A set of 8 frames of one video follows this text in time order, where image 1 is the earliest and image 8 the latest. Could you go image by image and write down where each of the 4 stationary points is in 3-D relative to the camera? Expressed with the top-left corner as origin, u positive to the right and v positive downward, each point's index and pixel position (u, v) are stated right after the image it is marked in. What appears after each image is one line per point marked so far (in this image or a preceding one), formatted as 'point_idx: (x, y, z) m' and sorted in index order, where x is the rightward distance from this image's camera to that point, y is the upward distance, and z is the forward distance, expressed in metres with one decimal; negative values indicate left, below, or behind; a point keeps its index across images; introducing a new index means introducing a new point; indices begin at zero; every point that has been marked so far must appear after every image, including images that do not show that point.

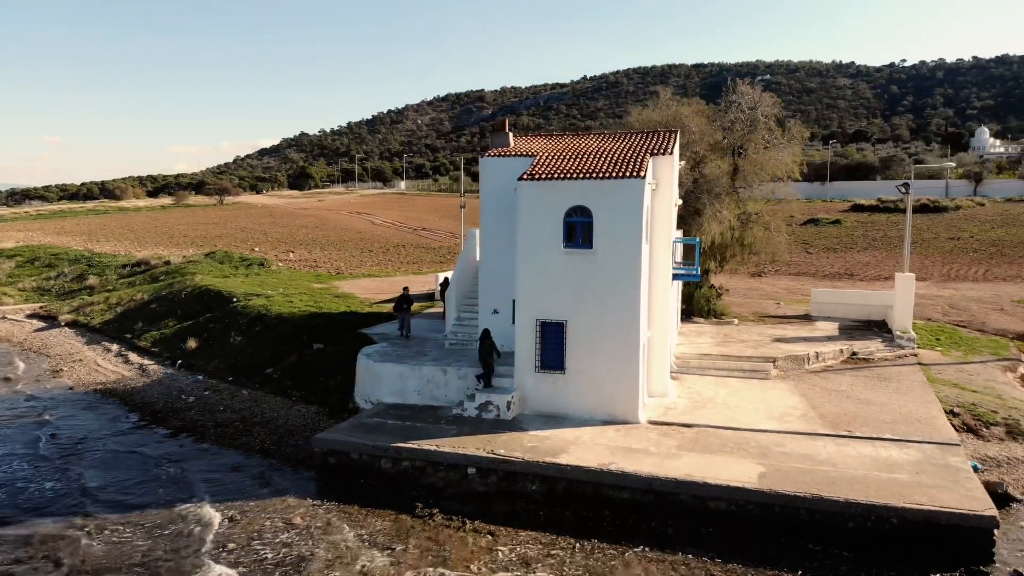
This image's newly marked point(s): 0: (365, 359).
0: (-2.7, -1.3, +16.6) m
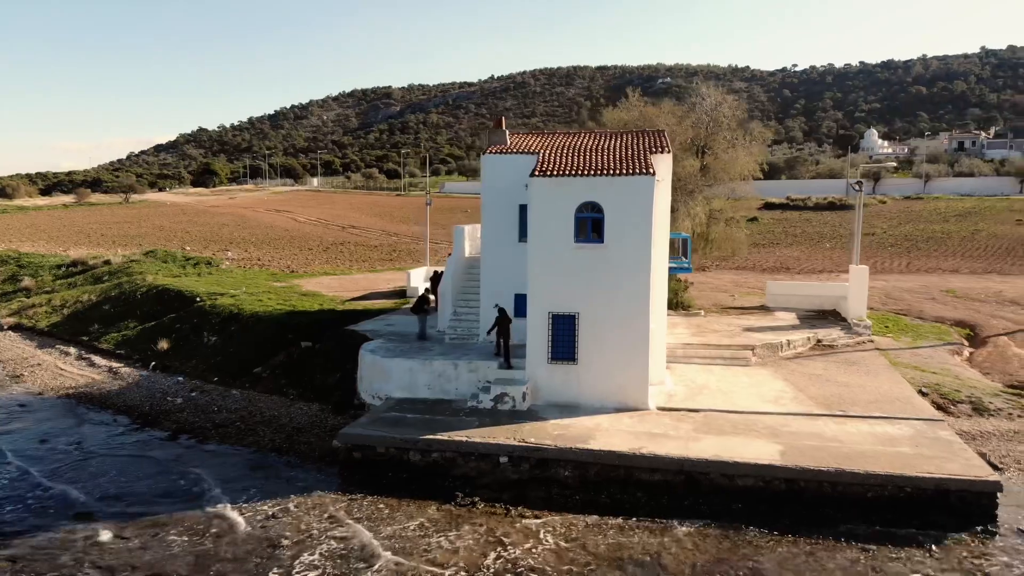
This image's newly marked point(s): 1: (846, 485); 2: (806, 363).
0: (-2.7, -1.3, +16.7) m
1: (+4.8, -2.8, +12.7) m
2: (+6.3, -1.6, +19.0) m
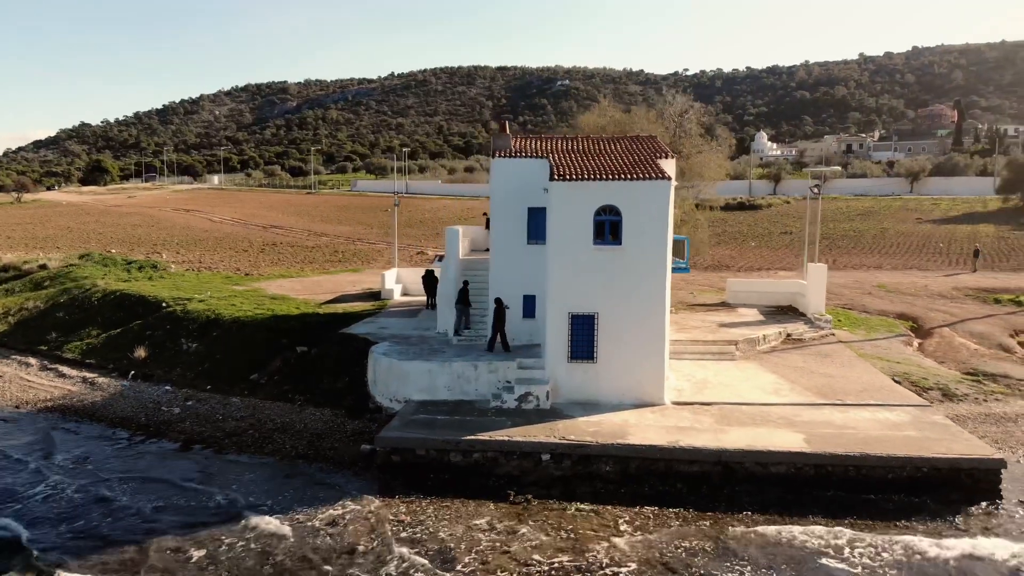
0: (-2.4, -1.3, +16.7) m
1: (+5.5, -2.8, +13.7) m
2: (+6.3, -1.6, +20.2) m
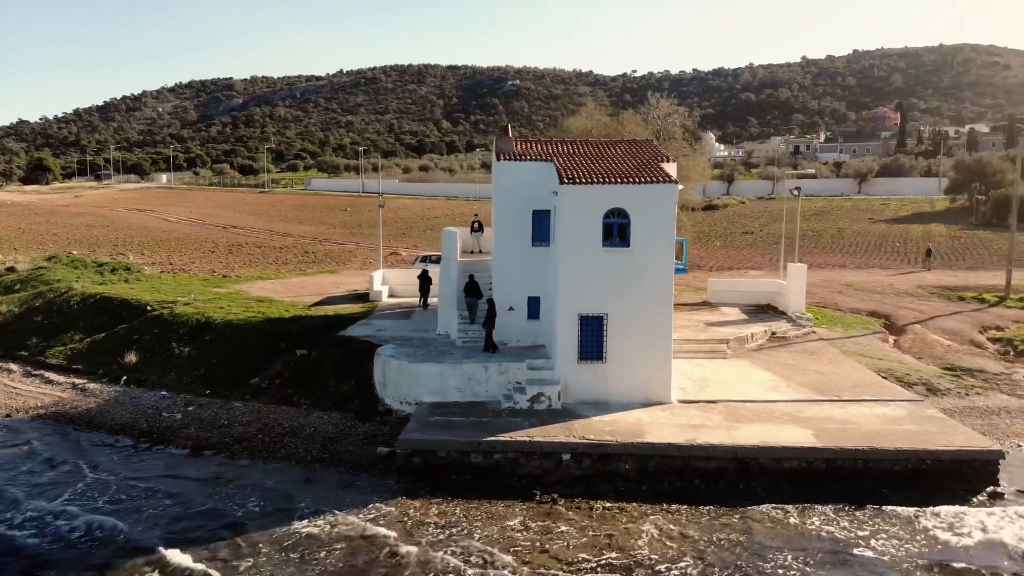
0: (-2.2, -1.4, +16.8) m
1: (+5.9, -2.8, +14.3) m
2: (+6.2, -1.6, +20.8) m
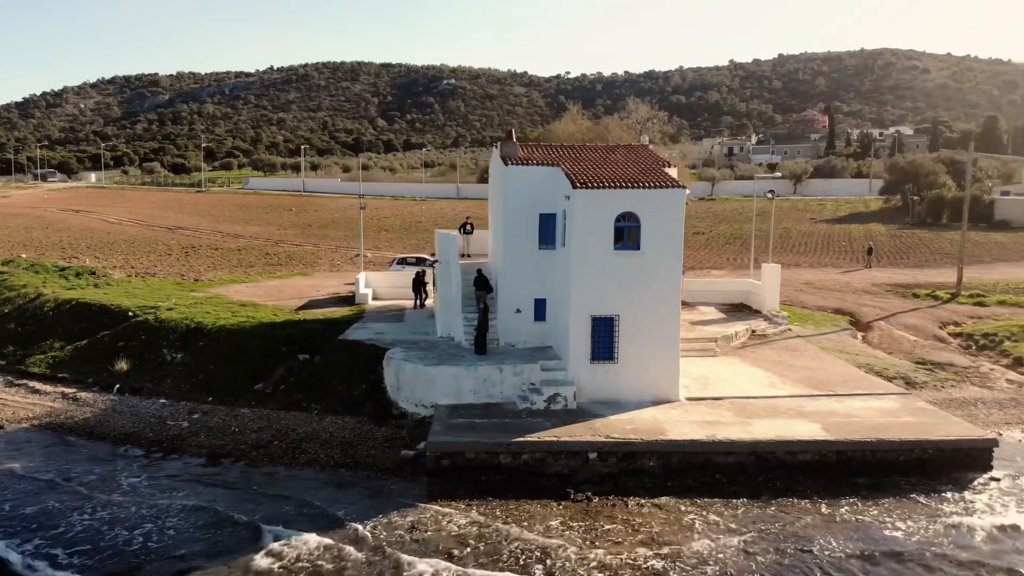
0: (-1.9, -1.5, +16.9) m
1: (+6.4, -2.8, +15.1) m
2: (+6.1, -1.6, +21.6) m
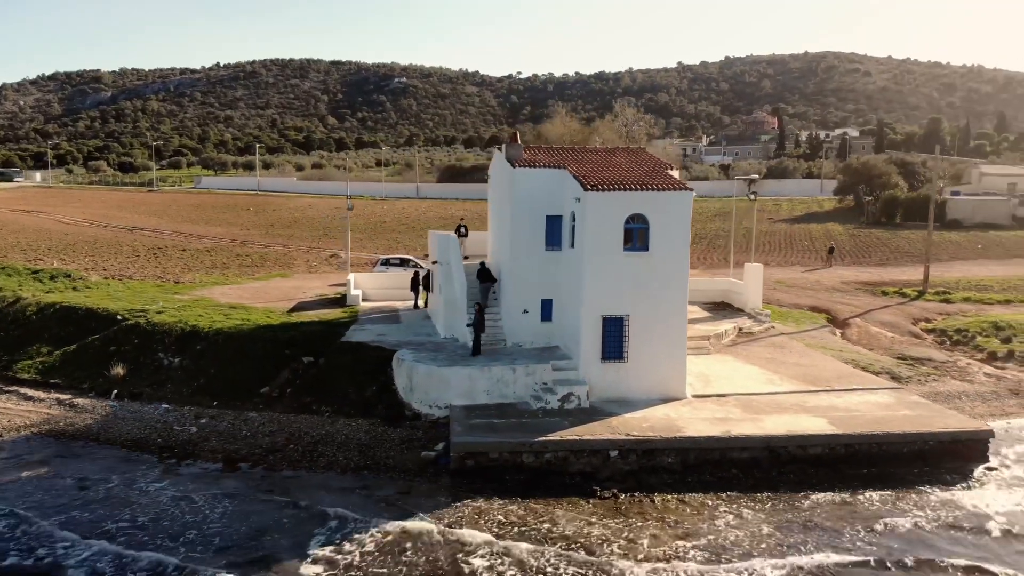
0: (-1.7, -1.5, +16.9) m
1: (+6.7, -2.8, +15.7) m
2: (+6.0, -1.5, +22.2) m
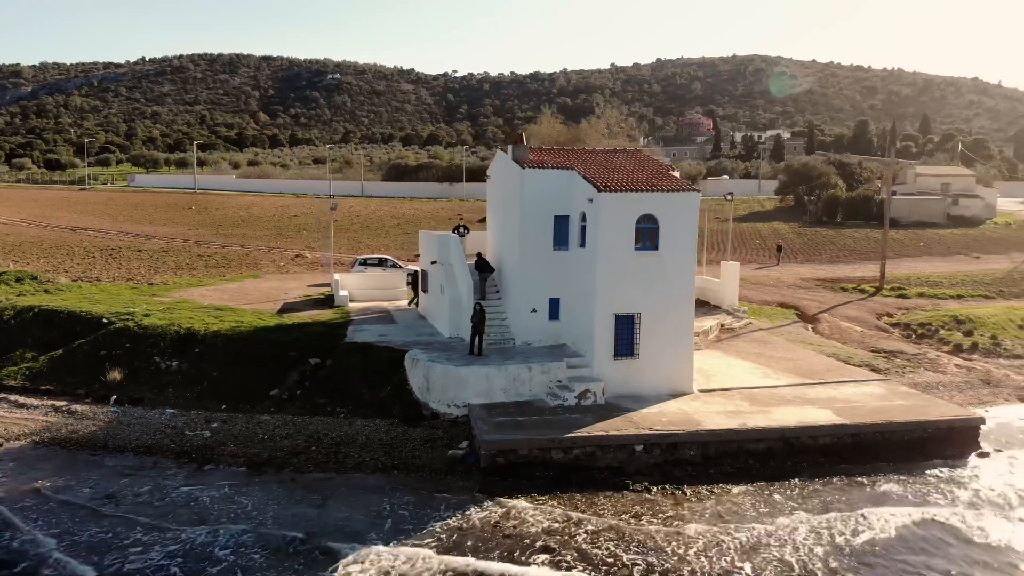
0: (-1.3, -1.5, +17.0) m
1: (+7.1, -2.7, +16.6) m
2: (+5.8, -1.5, +22.9) m
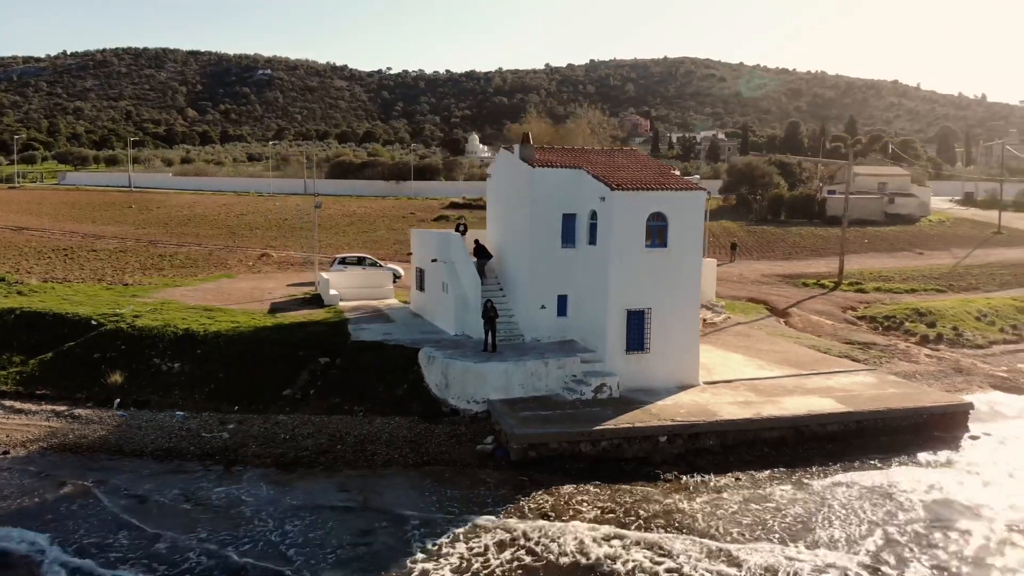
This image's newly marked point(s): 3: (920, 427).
0: (-1.0, -1.4, +17.1) m
1: (+7.5, -2.6, +17.4) m
2: (+5.6, -1.3, +23.7) m
3: (+8.2, -2.8, +17.7) m
